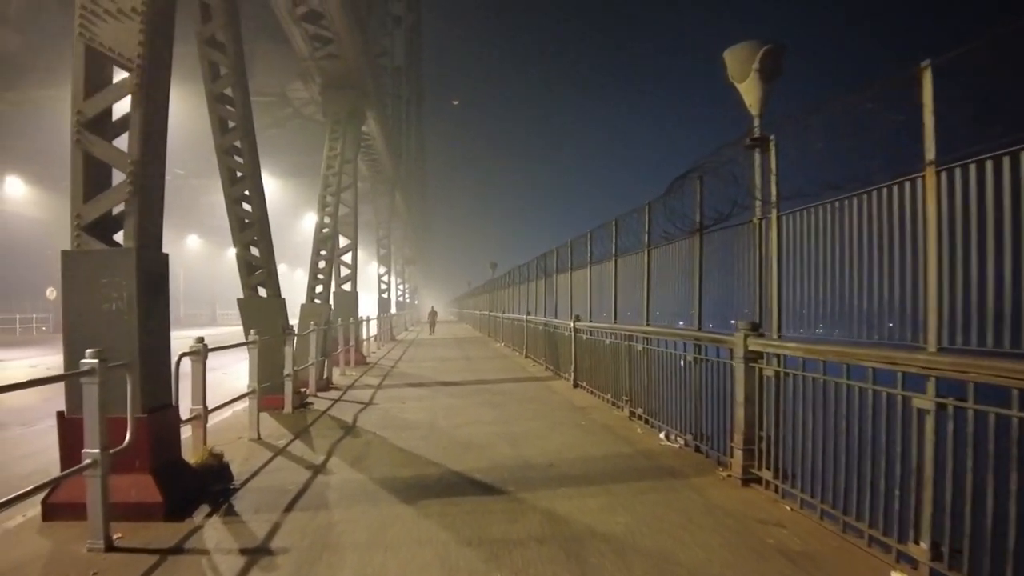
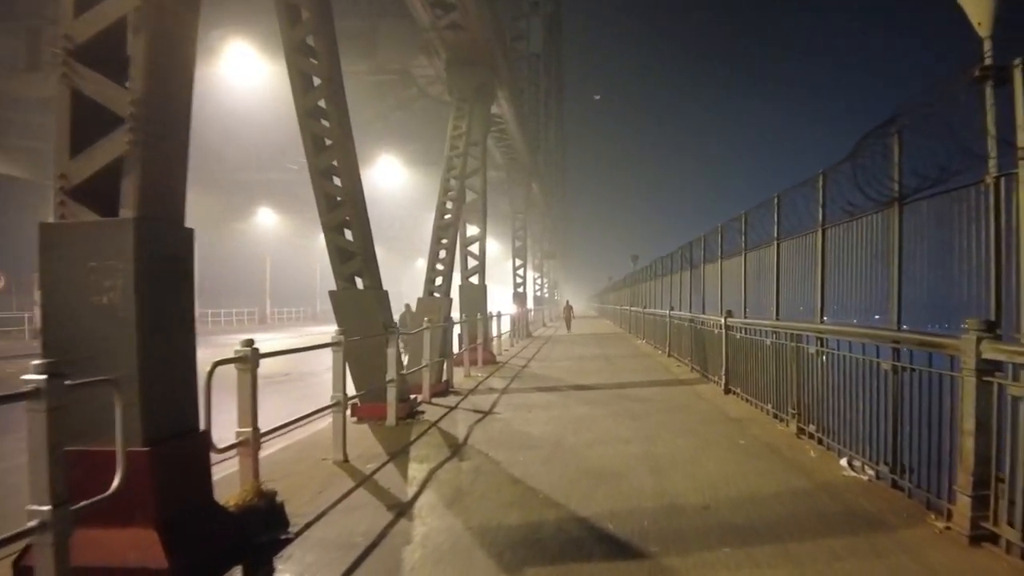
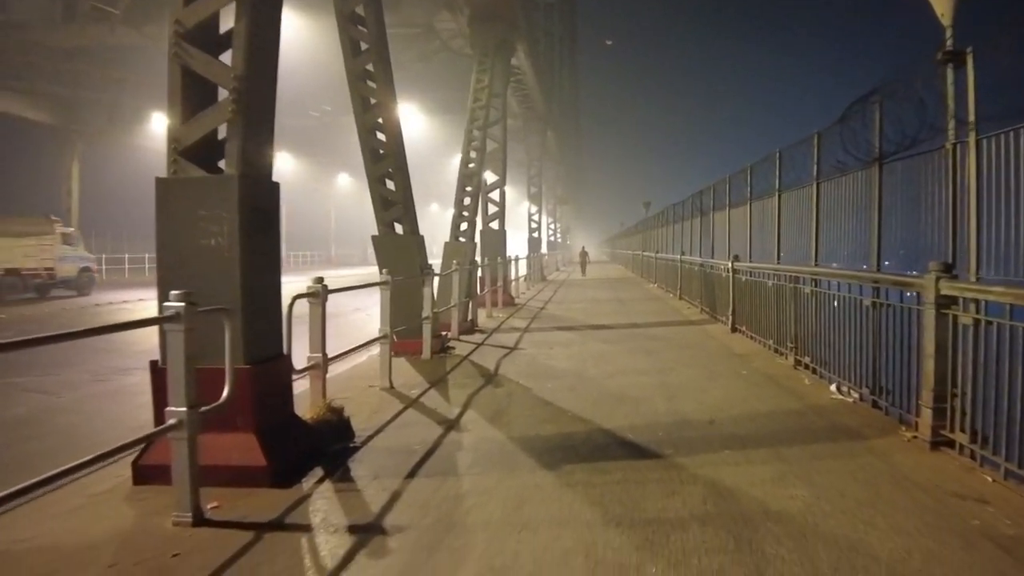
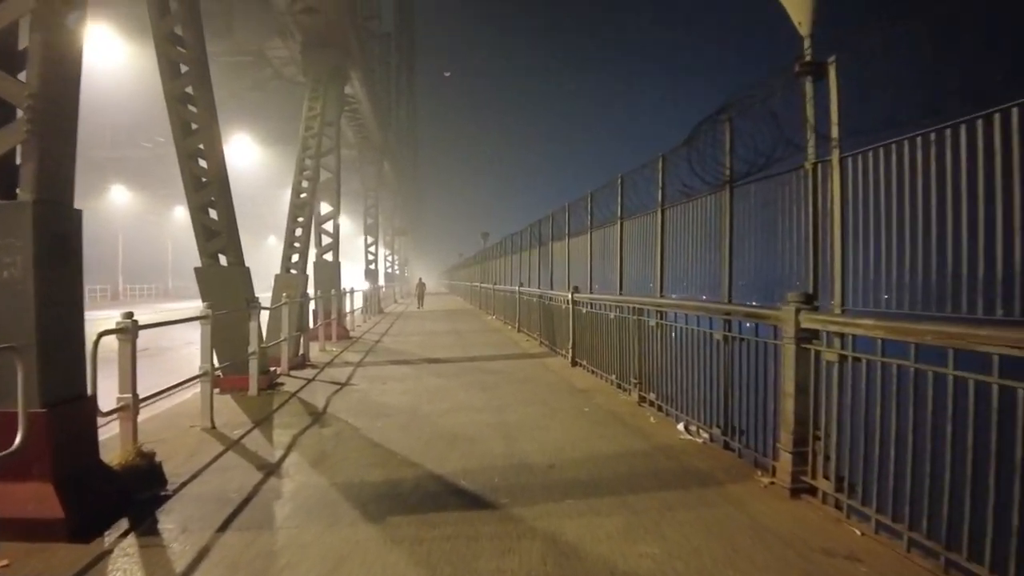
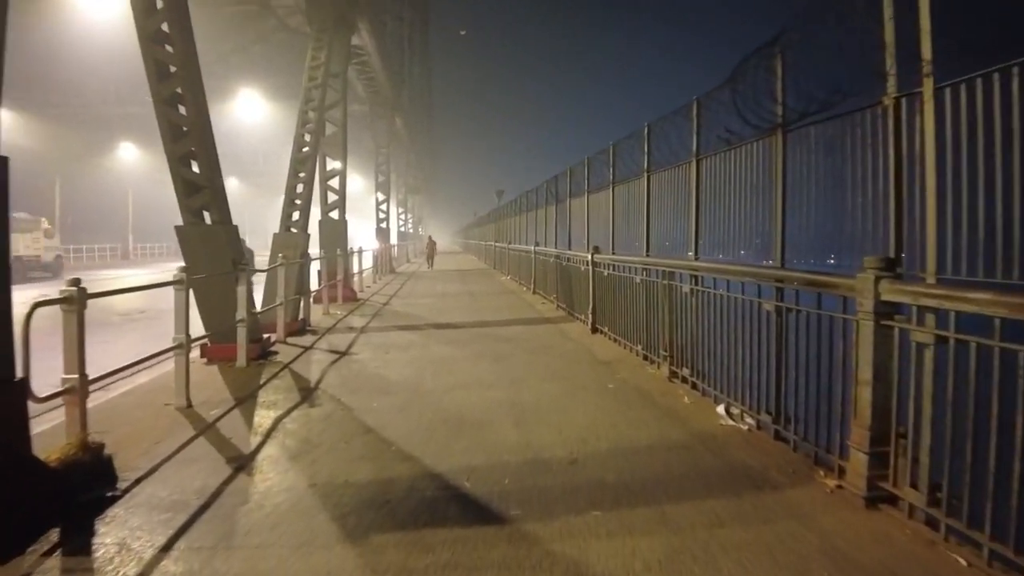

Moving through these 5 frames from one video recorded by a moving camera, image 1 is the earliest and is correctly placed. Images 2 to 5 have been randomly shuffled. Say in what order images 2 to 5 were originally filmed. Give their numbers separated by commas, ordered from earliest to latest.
3, 4, 2, 5
